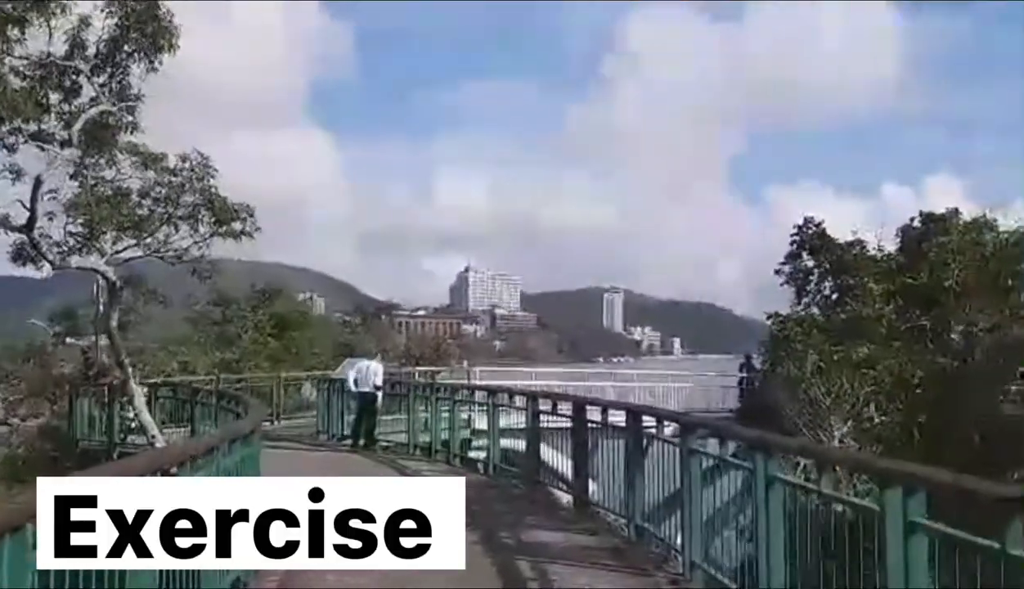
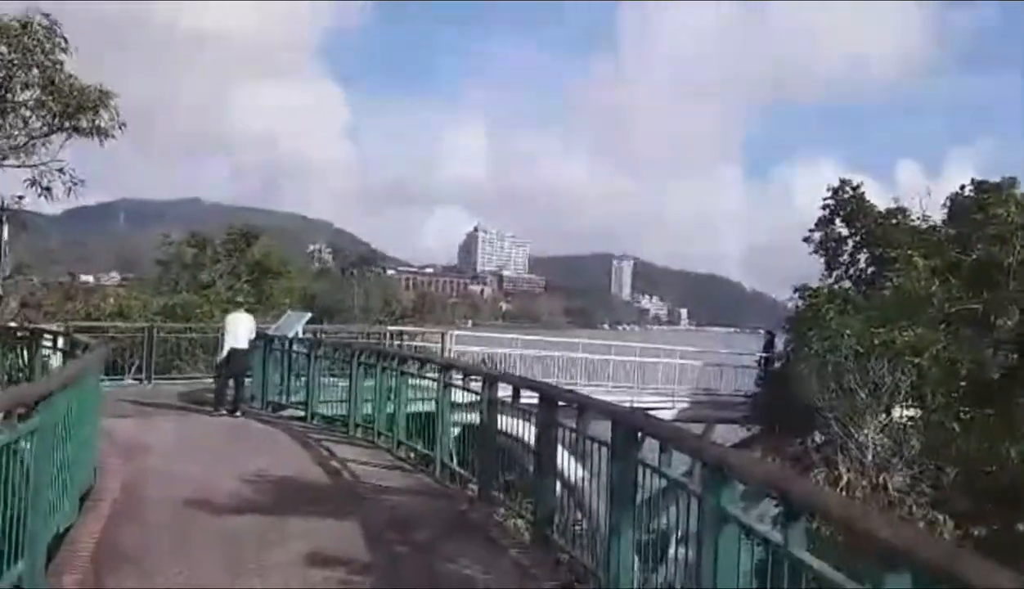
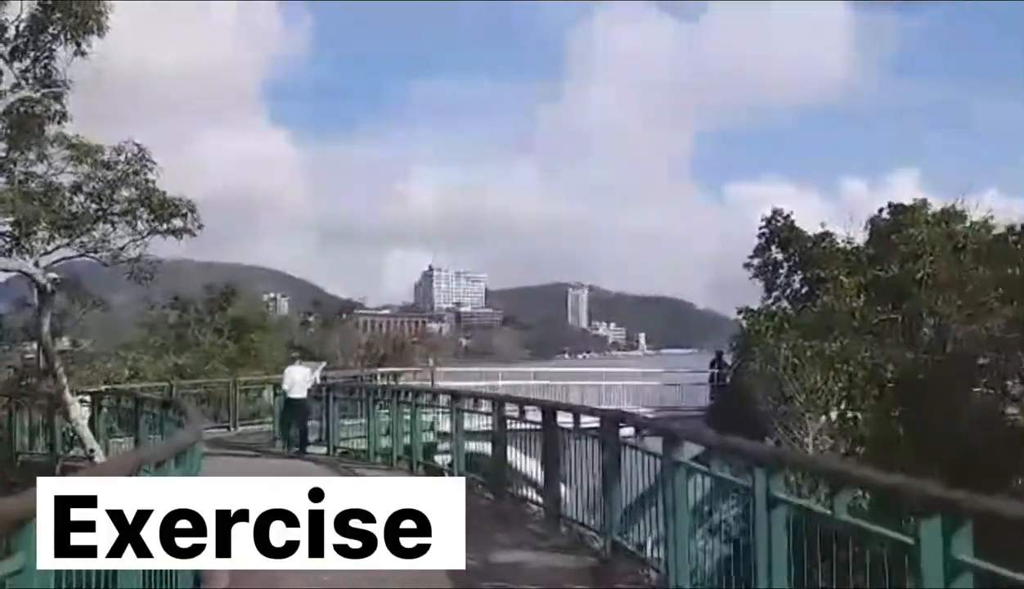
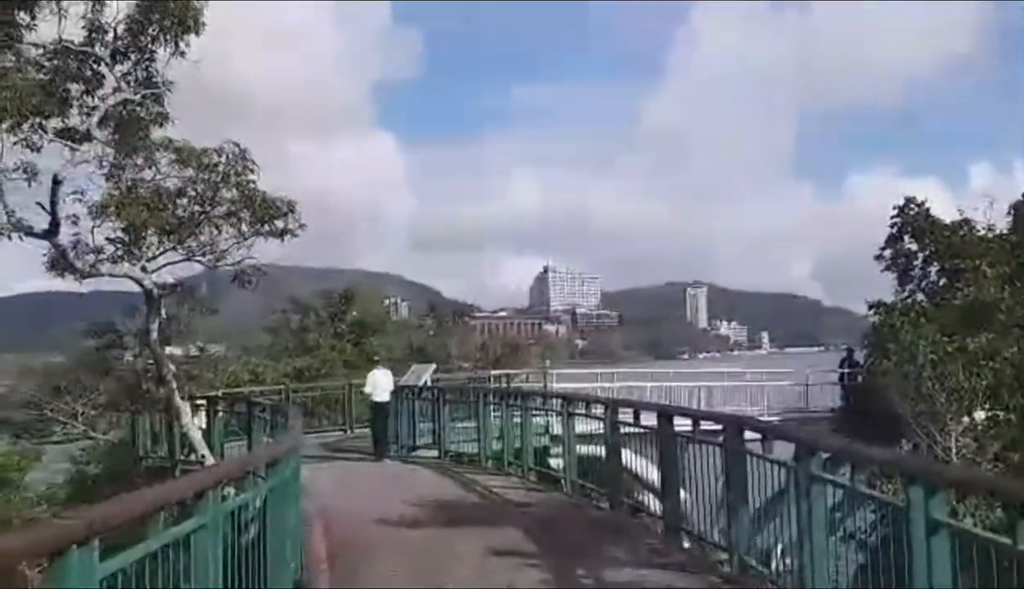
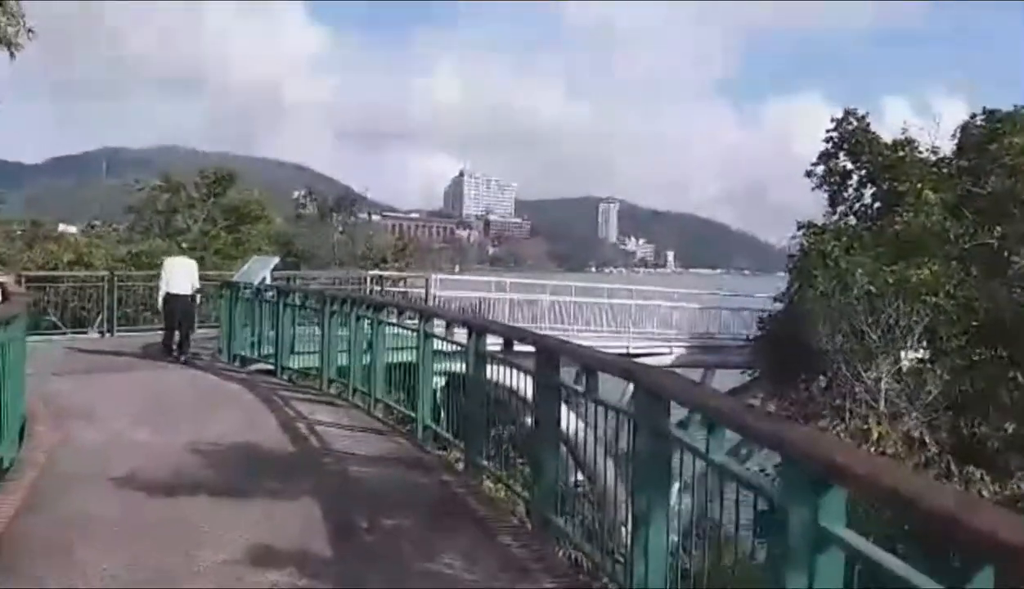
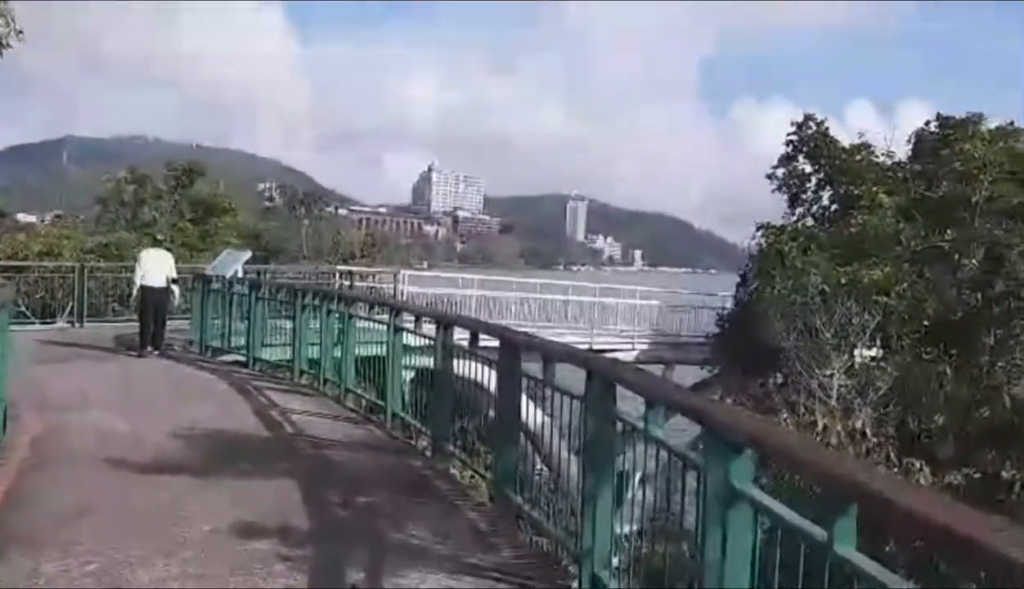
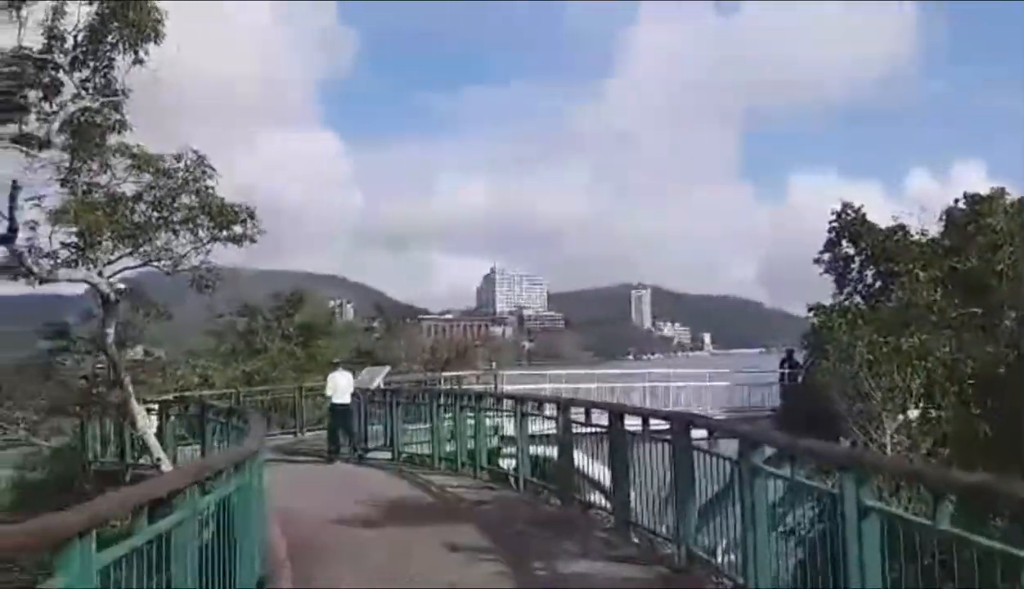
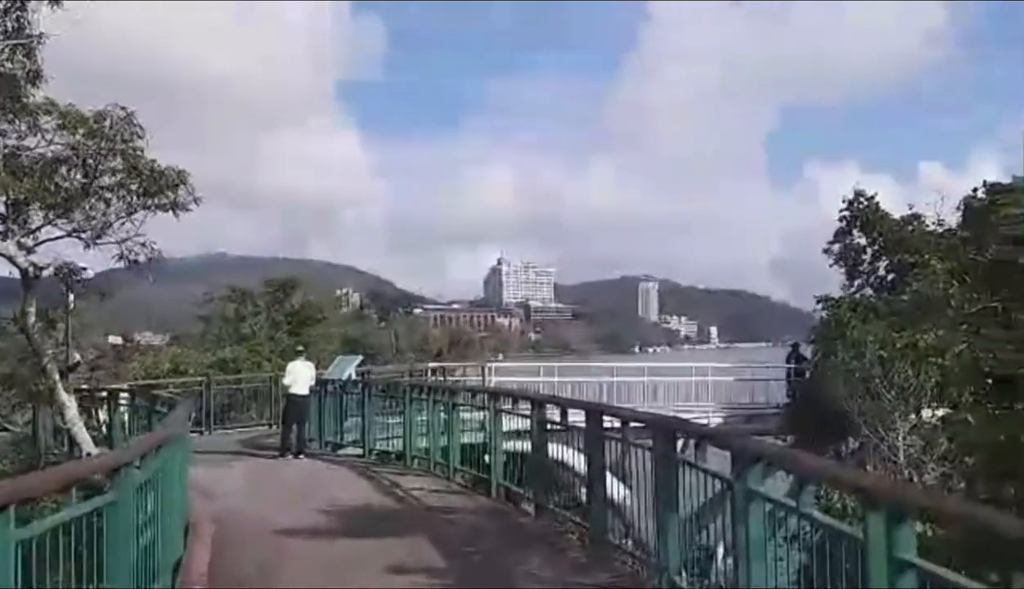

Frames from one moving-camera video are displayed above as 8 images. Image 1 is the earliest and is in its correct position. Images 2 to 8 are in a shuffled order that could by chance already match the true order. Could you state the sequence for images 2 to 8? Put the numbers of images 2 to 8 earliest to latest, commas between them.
3, 7, 4, 8, 2, 6, 5
